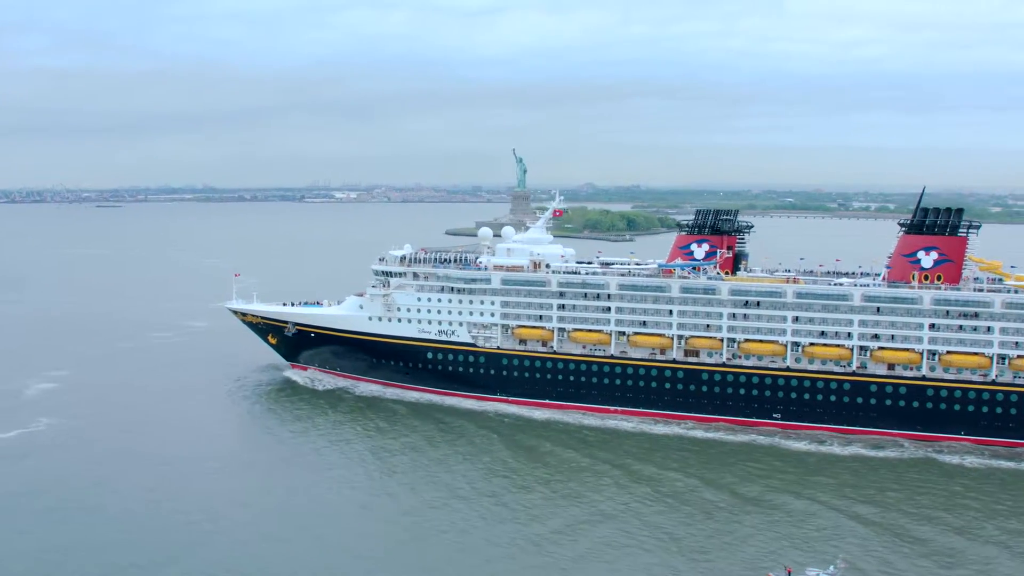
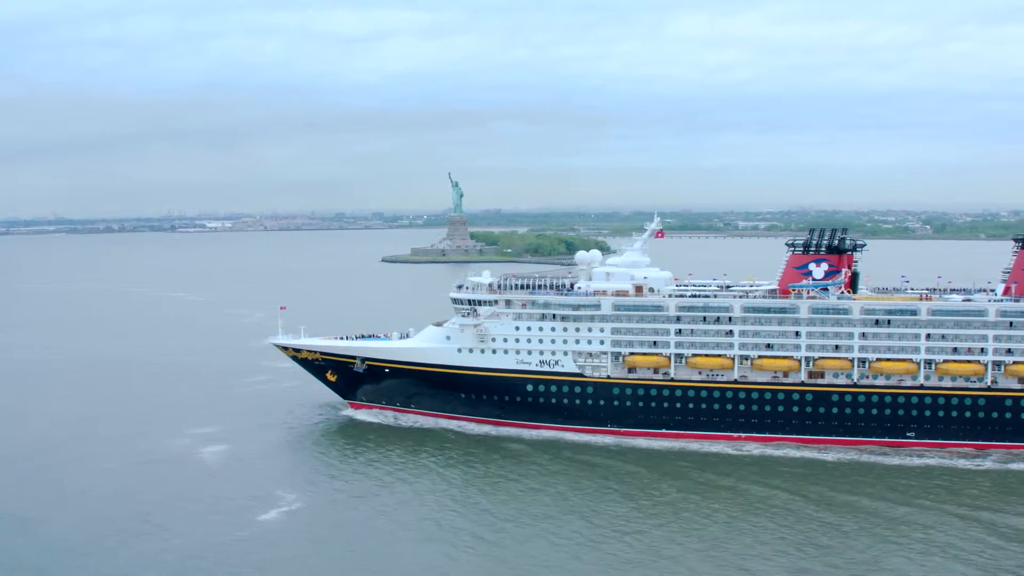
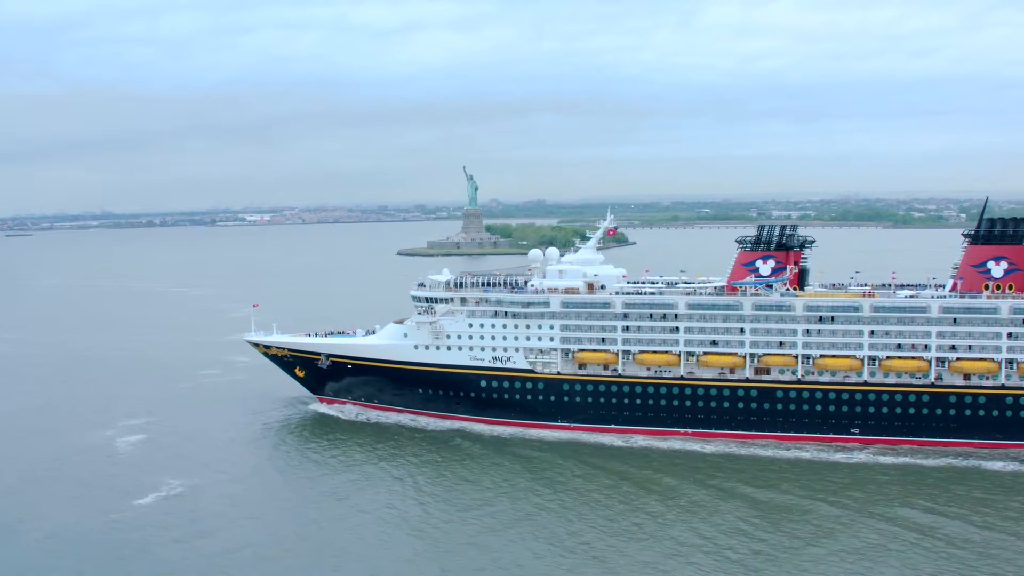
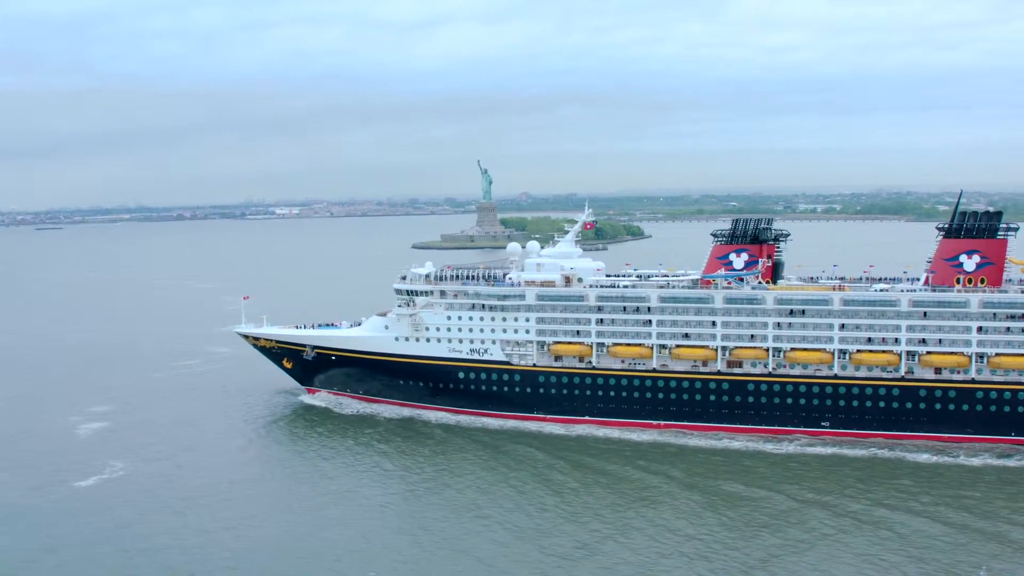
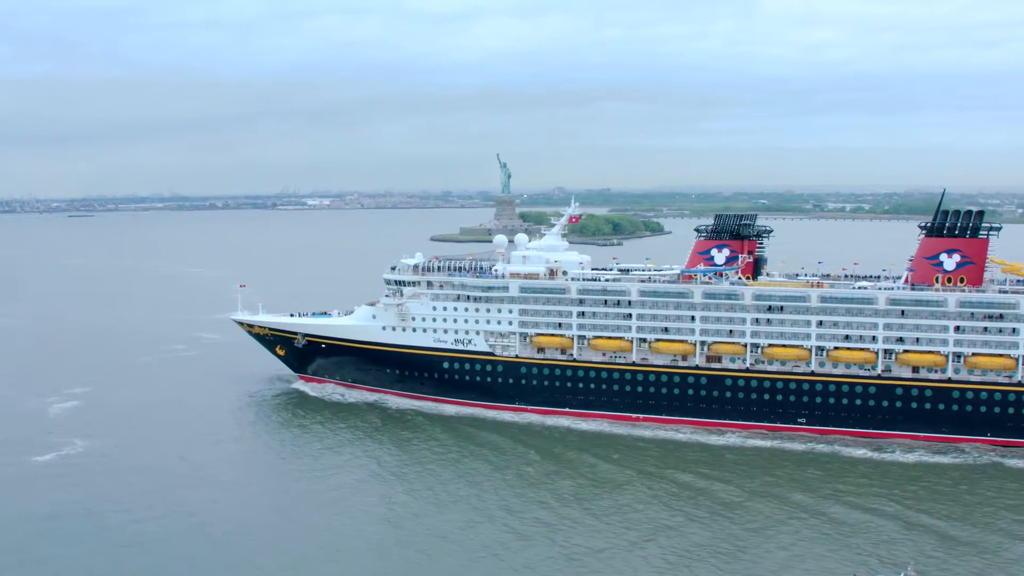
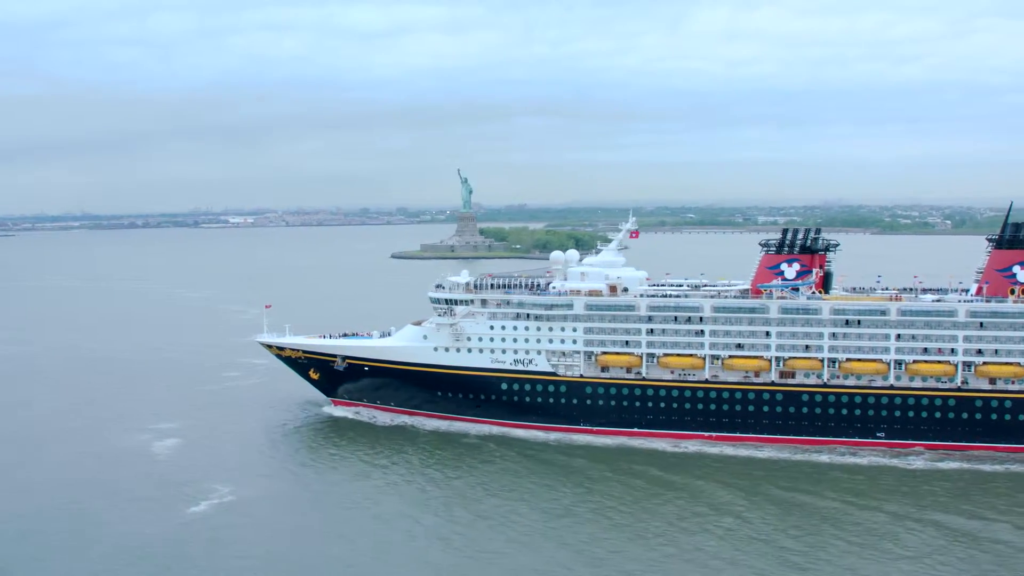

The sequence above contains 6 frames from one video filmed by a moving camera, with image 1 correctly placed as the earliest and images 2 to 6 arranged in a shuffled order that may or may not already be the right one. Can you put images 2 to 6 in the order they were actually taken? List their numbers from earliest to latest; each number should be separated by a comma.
5, 4, 3, 6, 2
